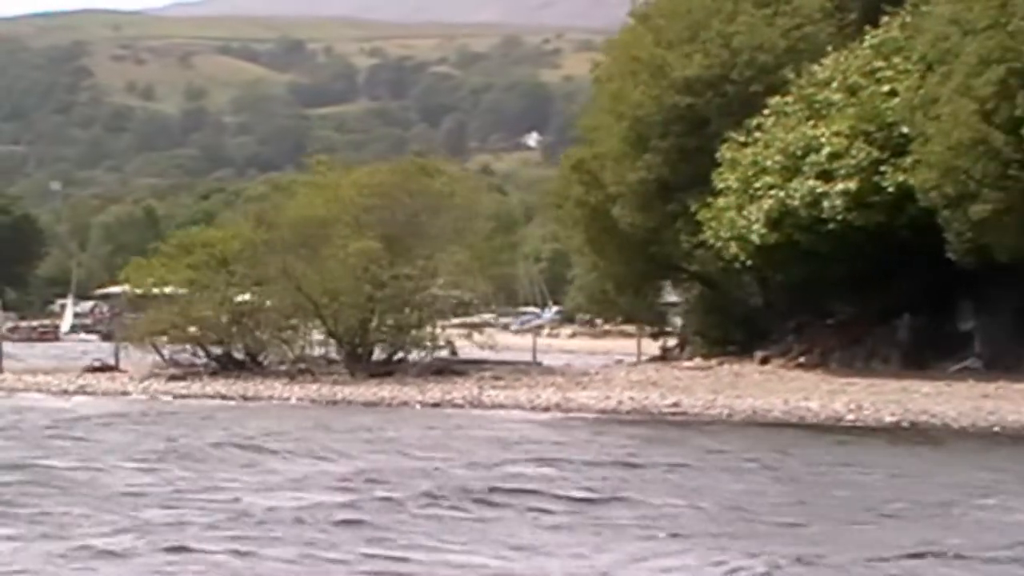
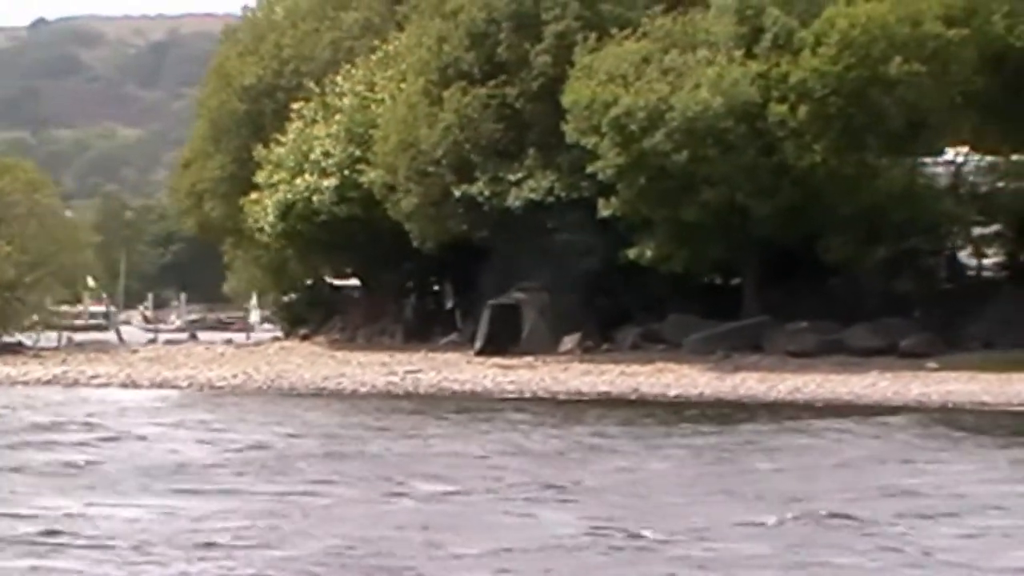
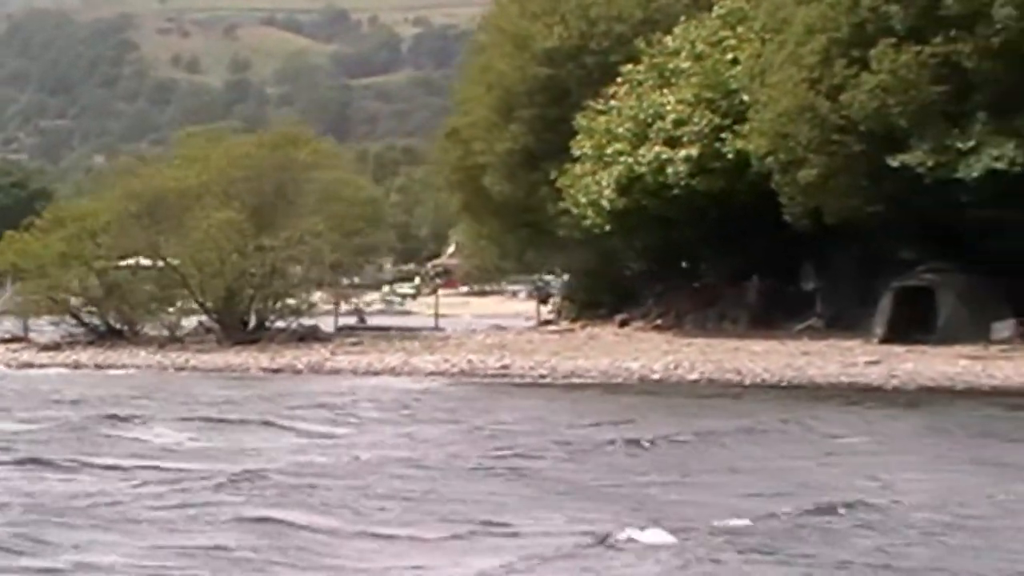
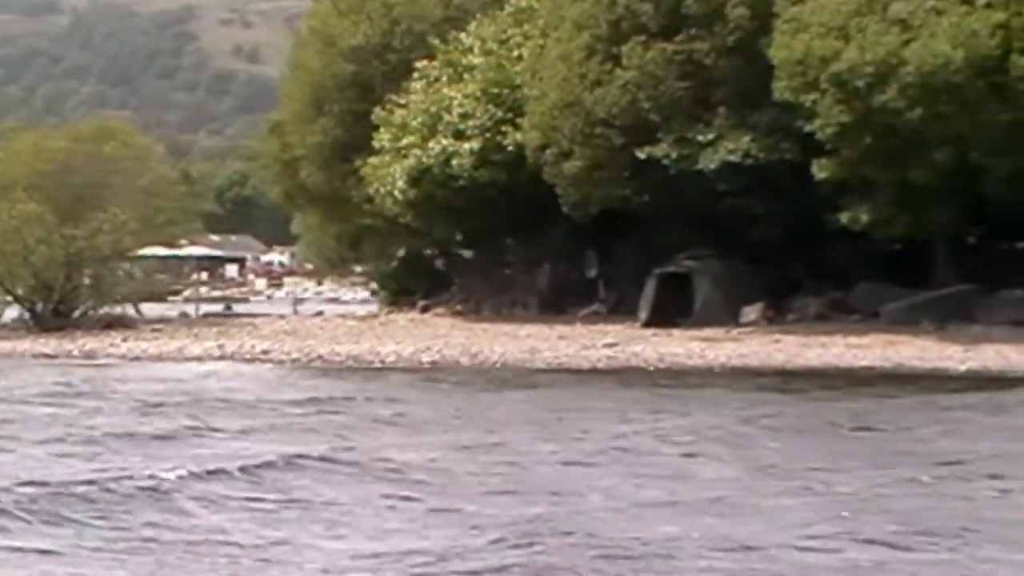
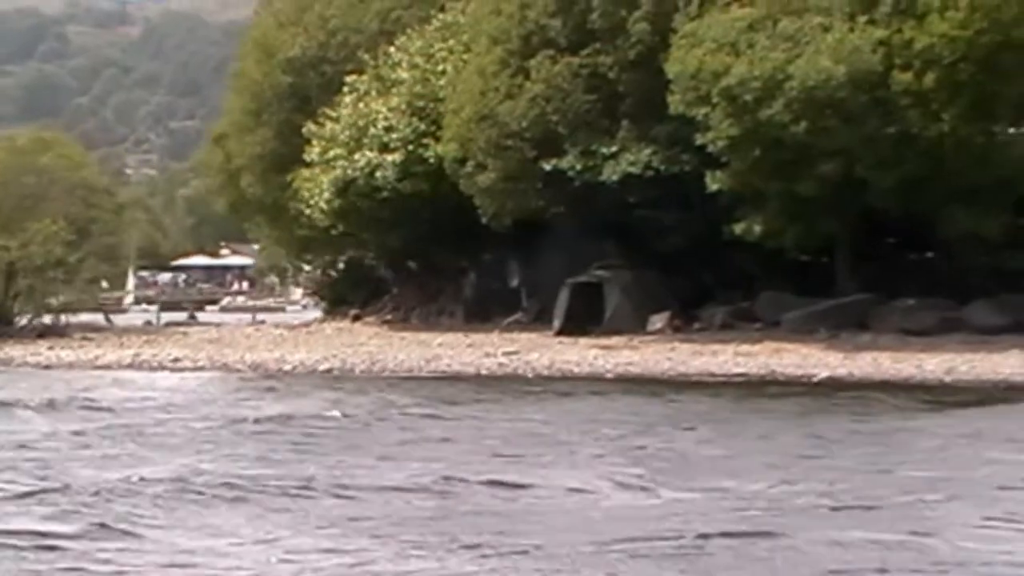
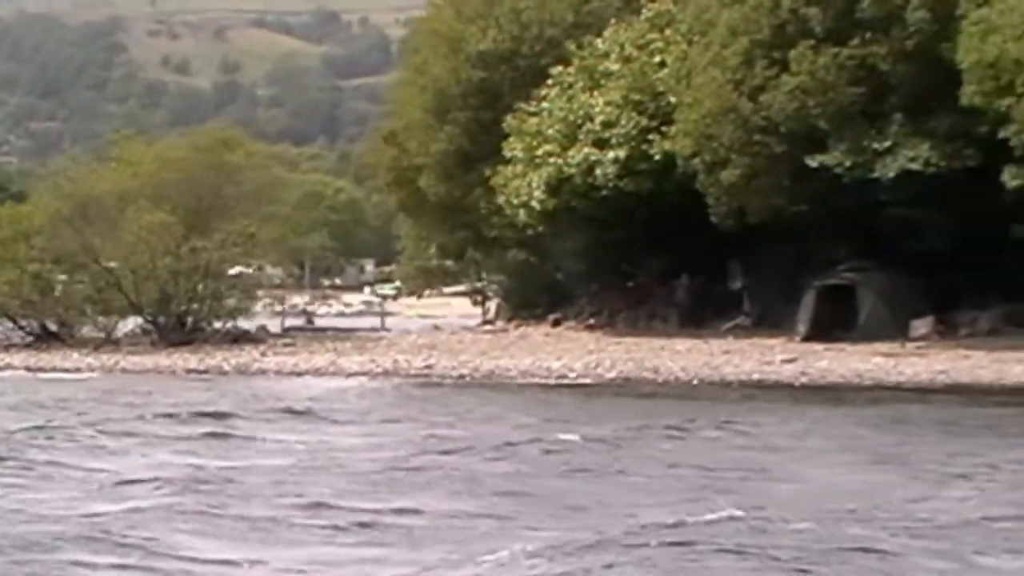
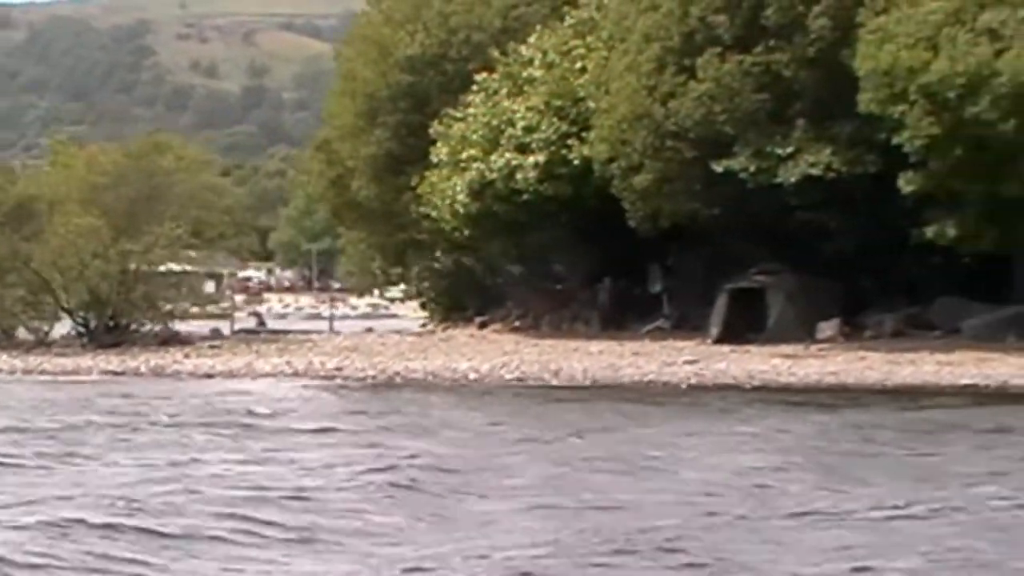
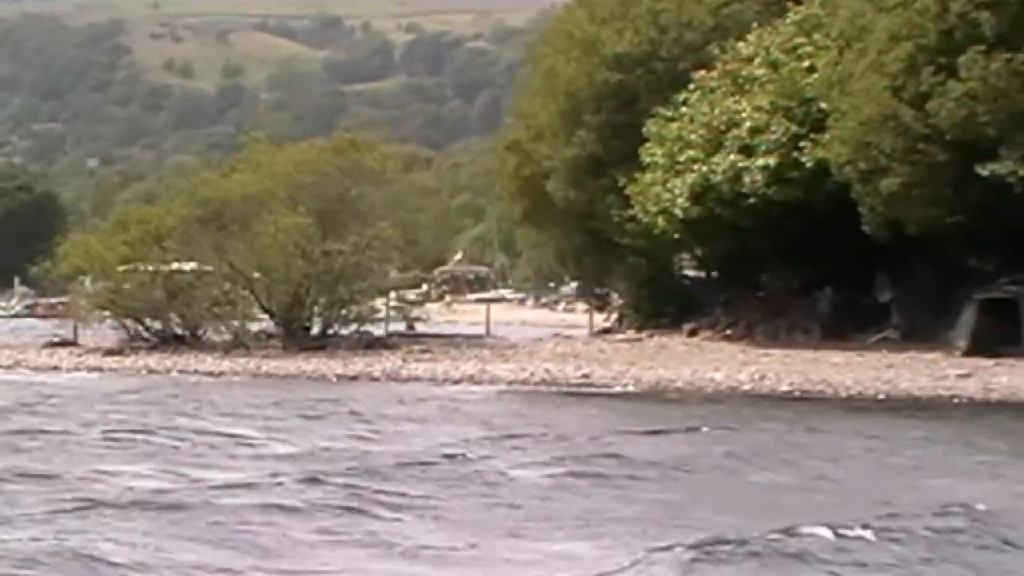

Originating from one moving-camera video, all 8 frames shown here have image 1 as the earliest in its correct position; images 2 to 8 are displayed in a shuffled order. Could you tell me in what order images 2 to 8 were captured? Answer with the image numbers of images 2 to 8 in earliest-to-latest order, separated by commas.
8, 3, 6, 7, 4, 5, 2
